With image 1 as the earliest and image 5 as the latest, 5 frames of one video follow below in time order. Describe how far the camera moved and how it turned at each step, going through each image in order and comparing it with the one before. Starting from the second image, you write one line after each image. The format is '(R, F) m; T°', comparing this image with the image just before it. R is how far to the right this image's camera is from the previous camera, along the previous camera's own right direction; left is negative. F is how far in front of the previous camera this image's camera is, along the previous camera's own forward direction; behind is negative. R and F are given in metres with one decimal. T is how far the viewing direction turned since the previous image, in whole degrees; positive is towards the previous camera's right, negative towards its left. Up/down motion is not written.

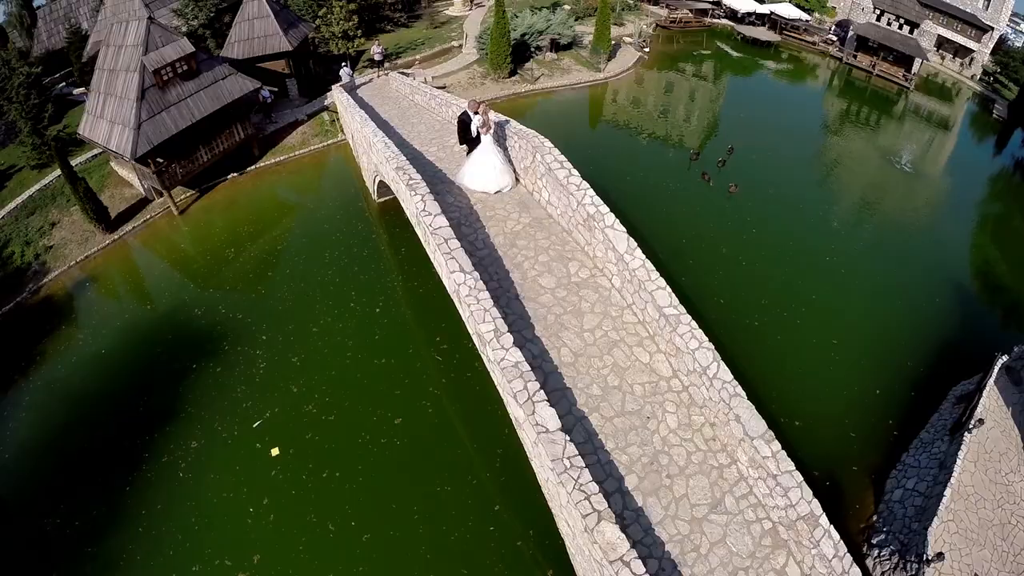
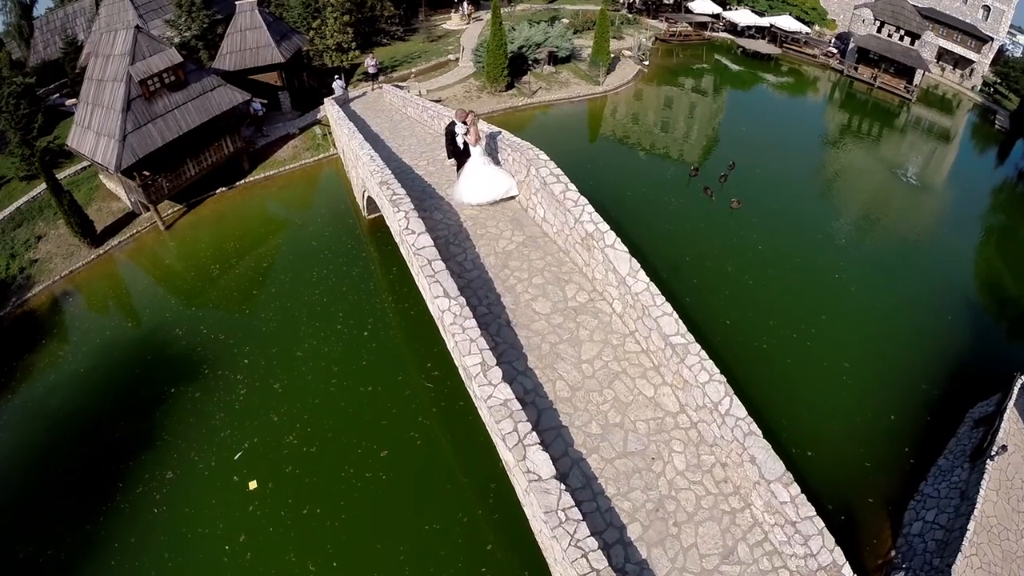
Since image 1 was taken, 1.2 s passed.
(+0.1, +0.6) m; 0°
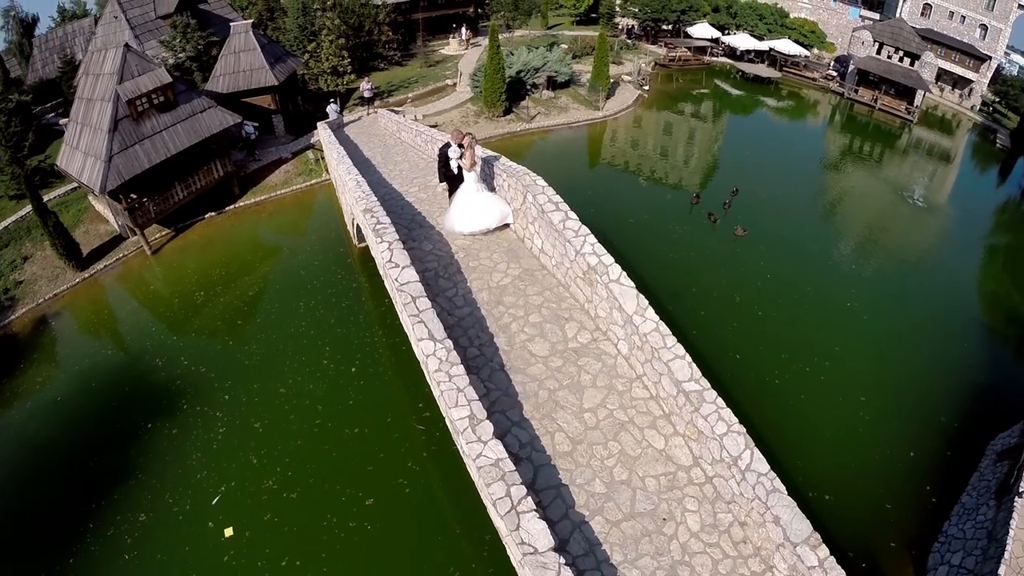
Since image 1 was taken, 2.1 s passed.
(+0.1, +0.6) m; 0°
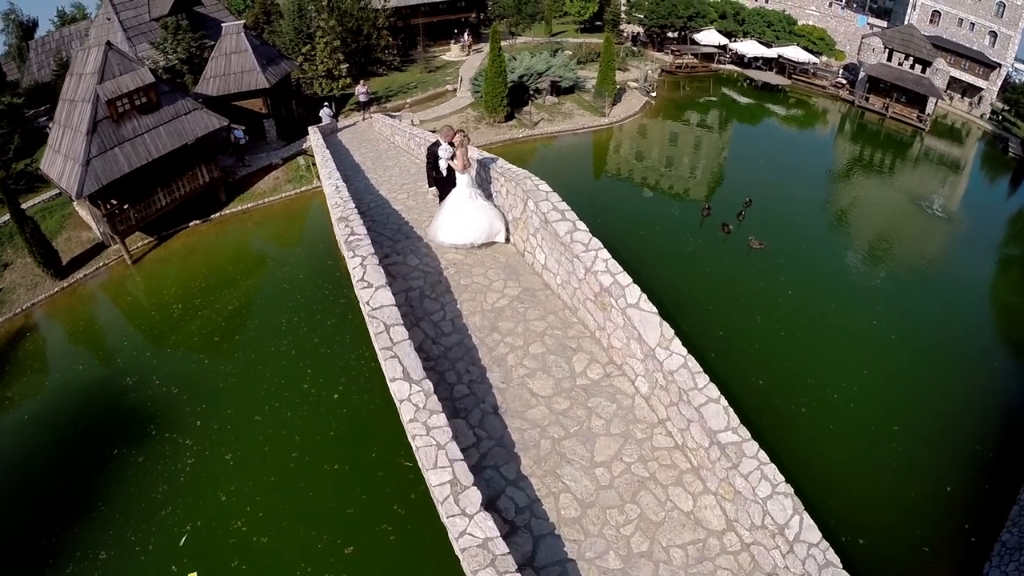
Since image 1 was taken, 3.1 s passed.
(+0.1, +1.0) m; 0°
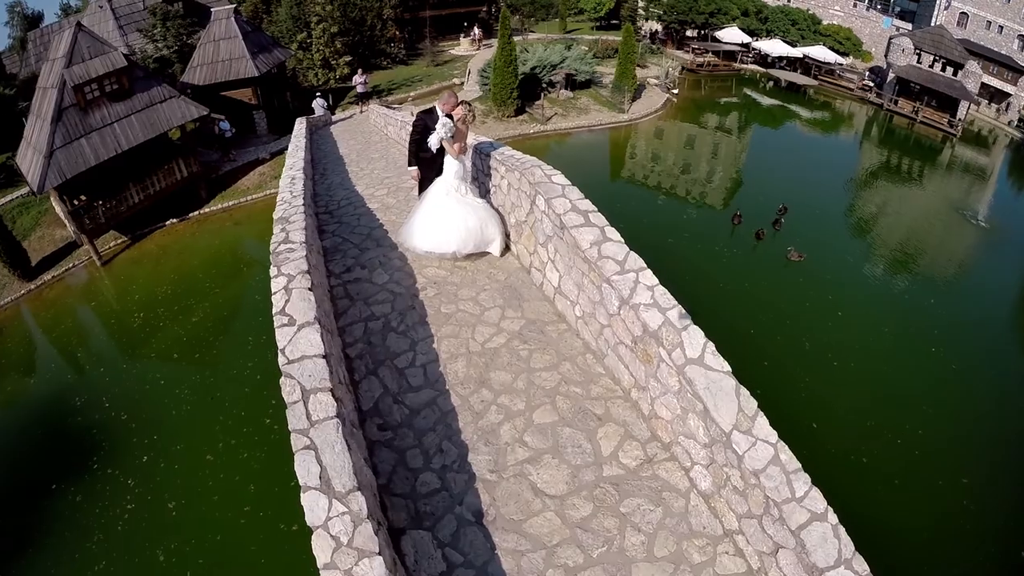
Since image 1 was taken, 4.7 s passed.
(+0.1, +1.6) m; -1°
